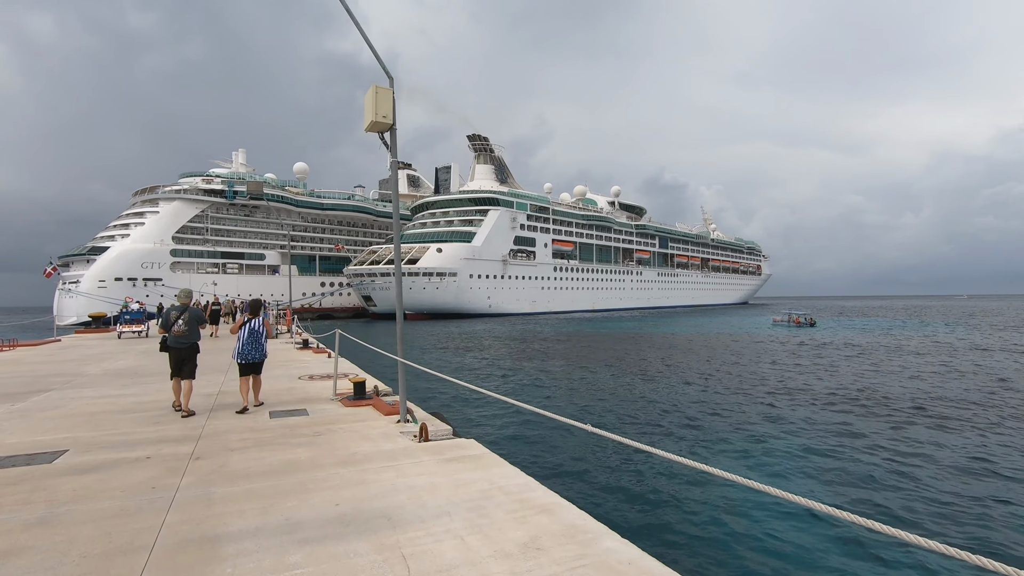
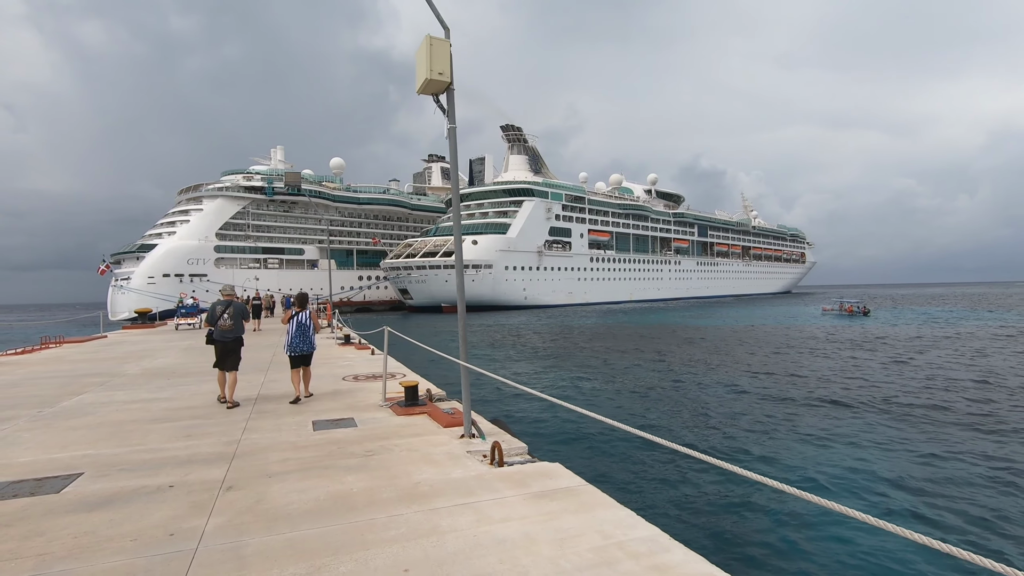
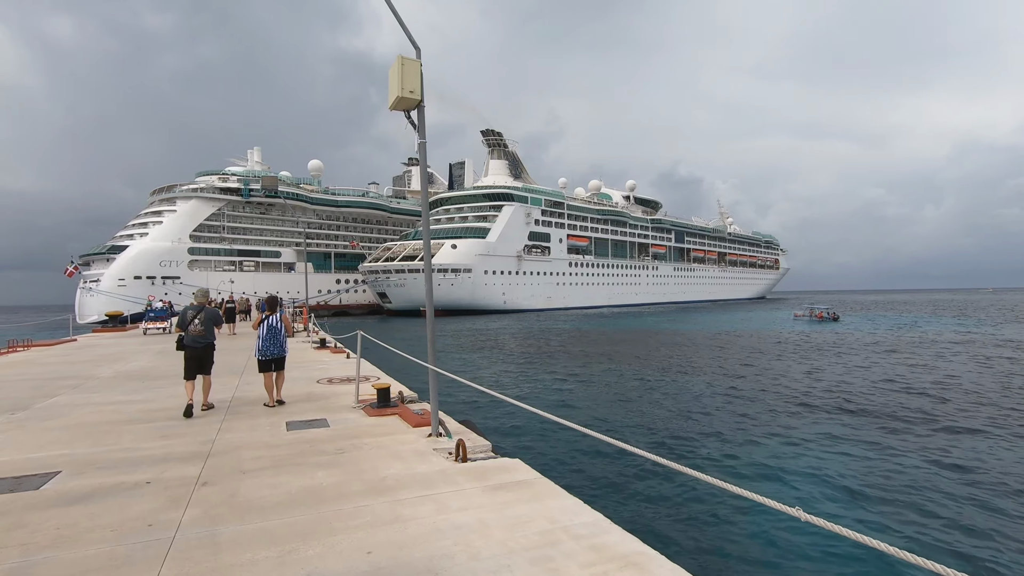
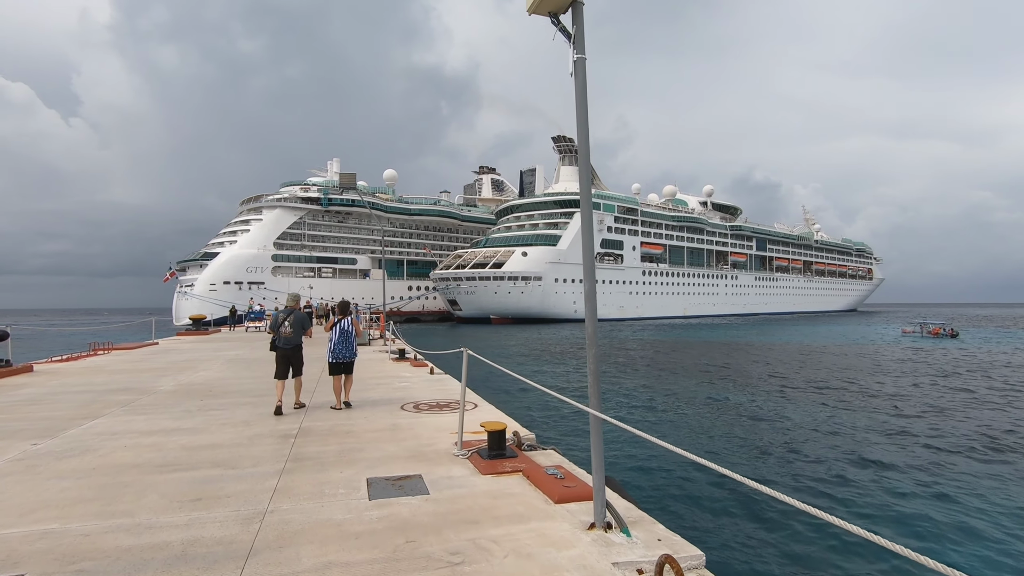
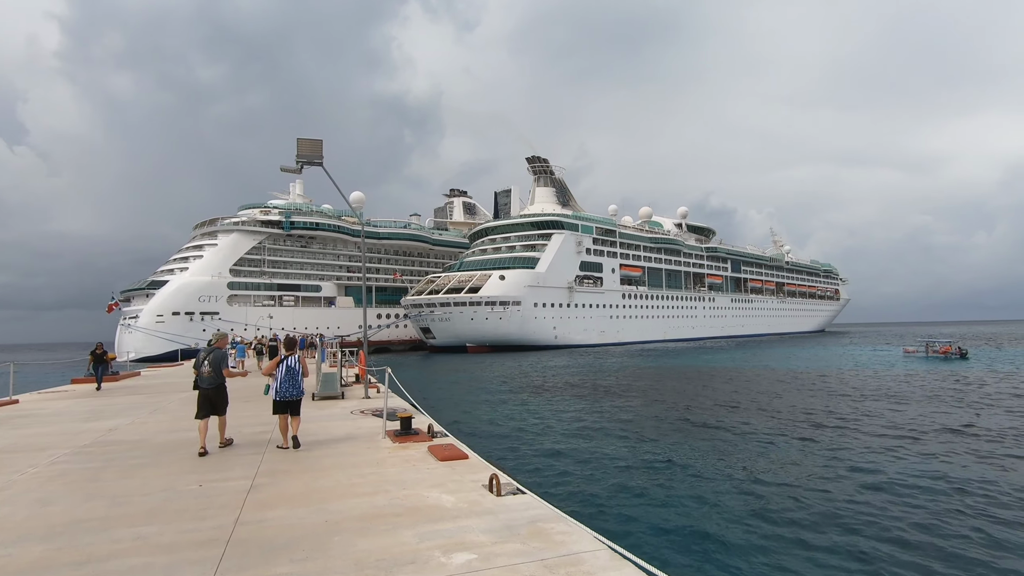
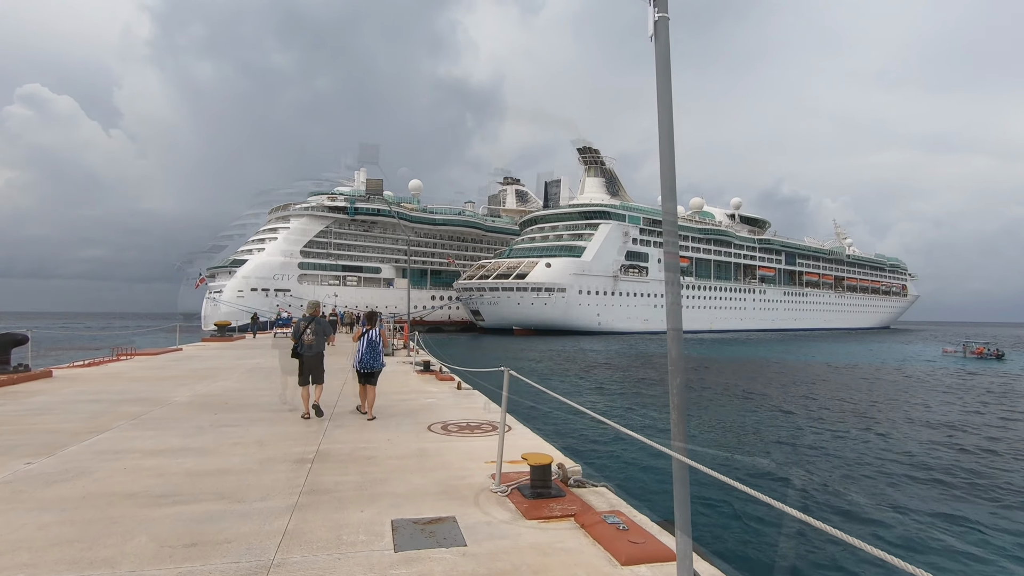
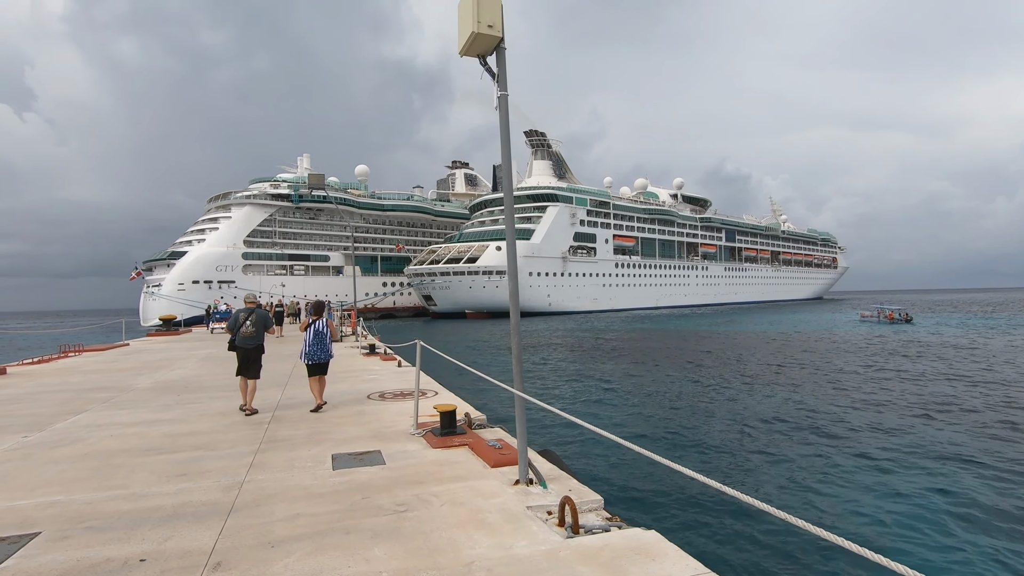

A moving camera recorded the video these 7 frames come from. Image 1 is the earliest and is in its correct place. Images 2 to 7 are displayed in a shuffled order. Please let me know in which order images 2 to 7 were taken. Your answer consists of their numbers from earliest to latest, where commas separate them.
3, 2, 7, 4, 6, 5
